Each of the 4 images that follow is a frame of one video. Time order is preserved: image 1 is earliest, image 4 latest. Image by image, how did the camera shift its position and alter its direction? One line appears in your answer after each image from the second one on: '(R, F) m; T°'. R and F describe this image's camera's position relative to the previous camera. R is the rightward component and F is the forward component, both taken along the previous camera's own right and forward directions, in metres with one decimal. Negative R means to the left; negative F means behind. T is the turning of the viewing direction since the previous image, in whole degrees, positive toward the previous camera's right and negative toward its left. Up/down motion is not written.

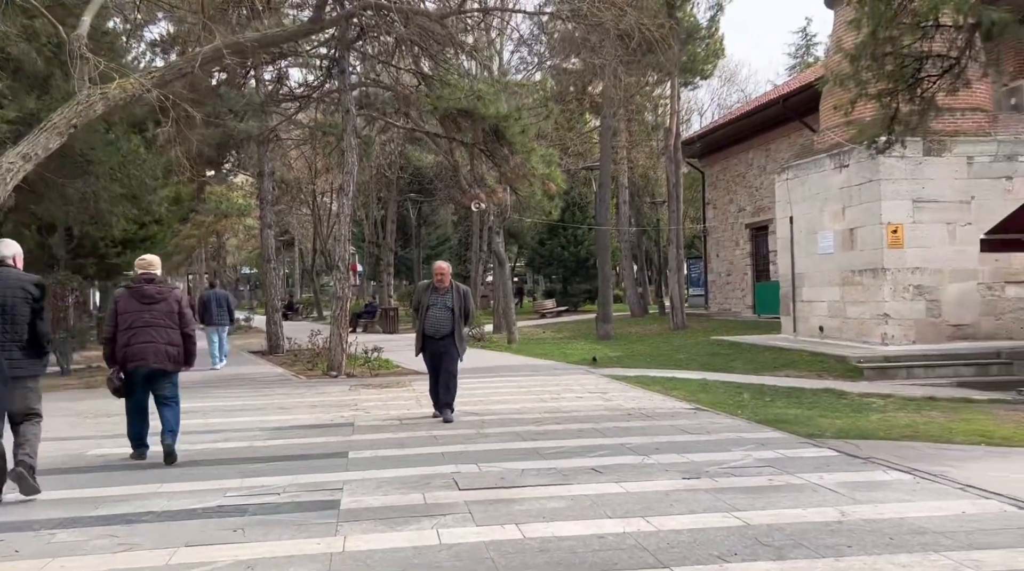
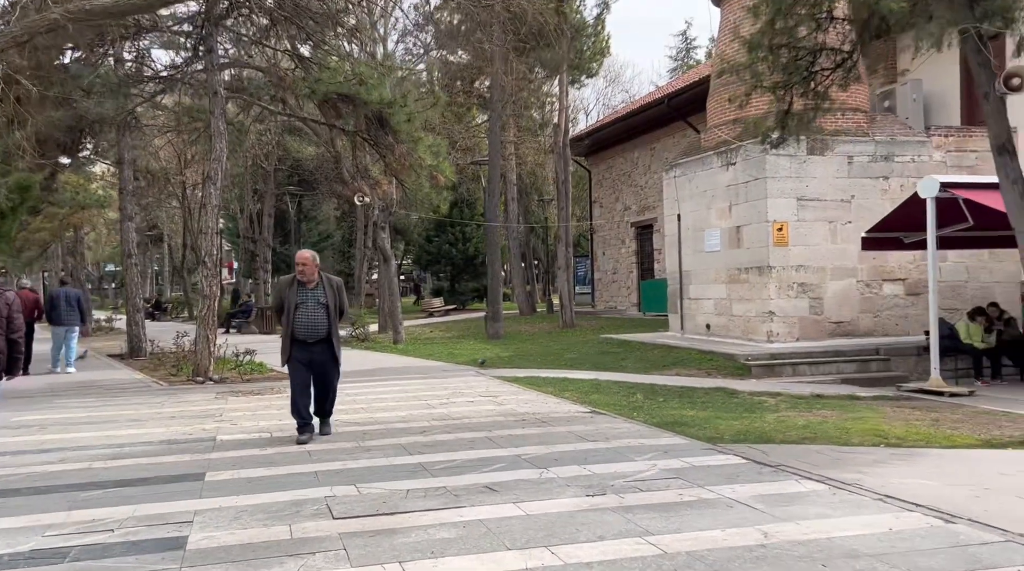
(0.0, +0.8) m; +6°
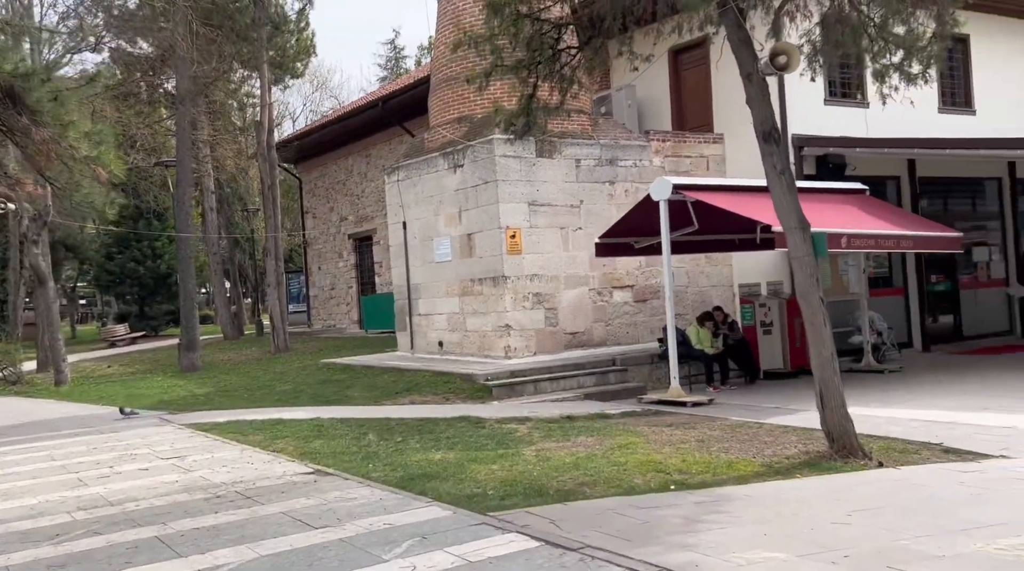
(+0.2, +2.5) m; +16°
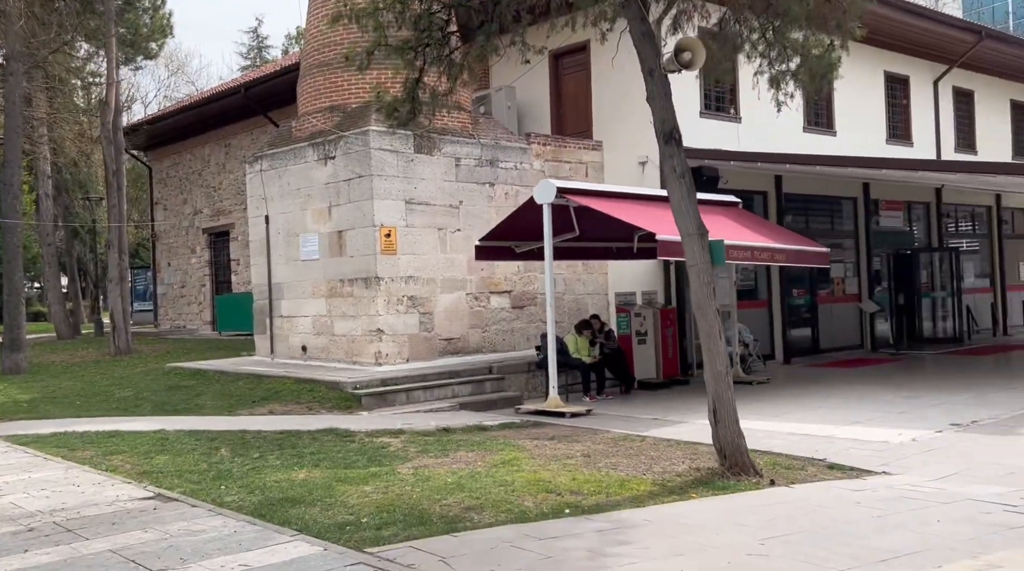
(-0.1, +1.0) m; +7°
